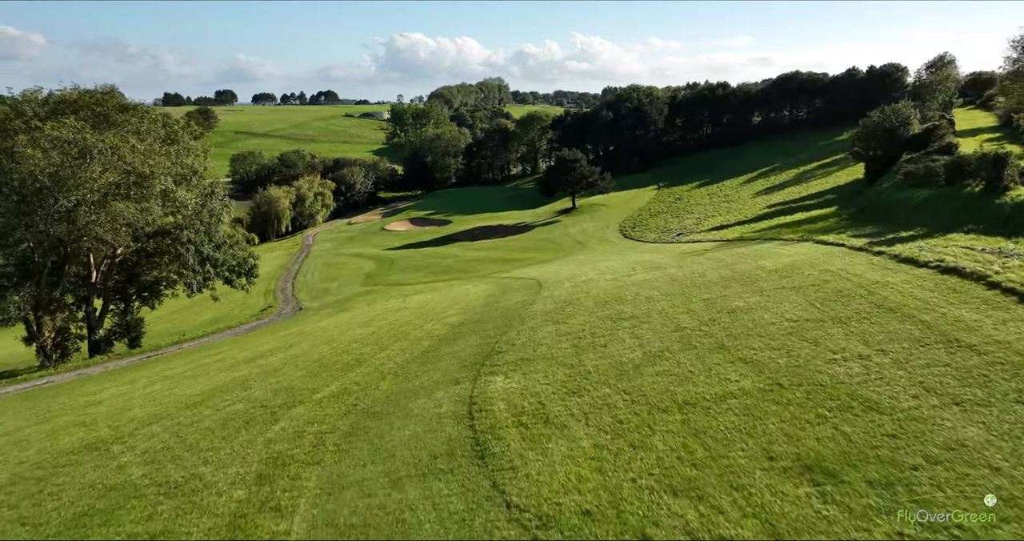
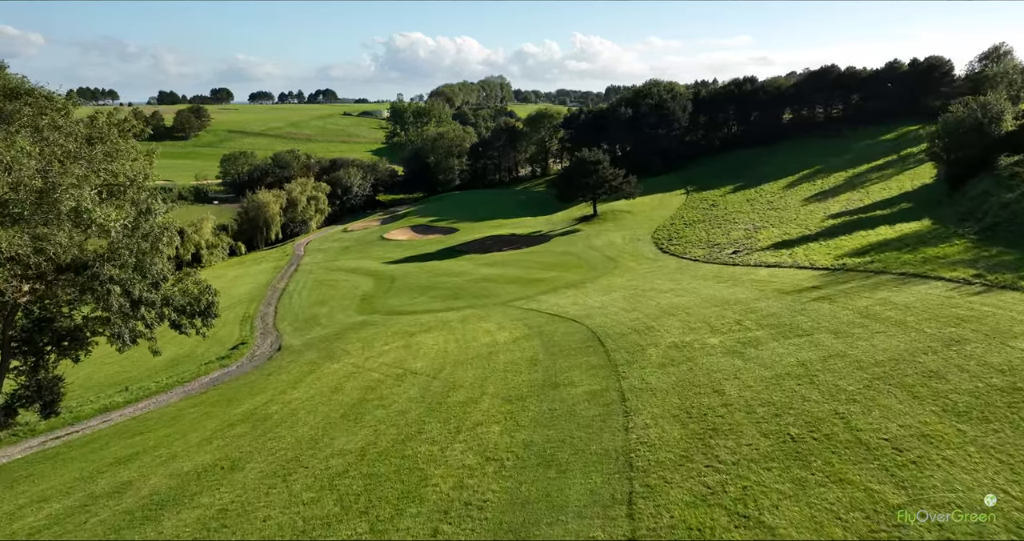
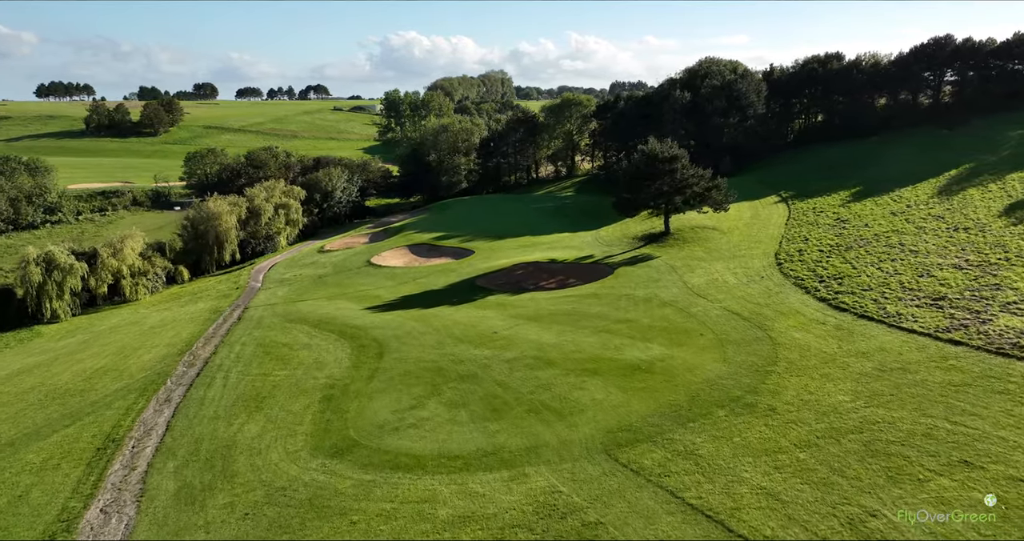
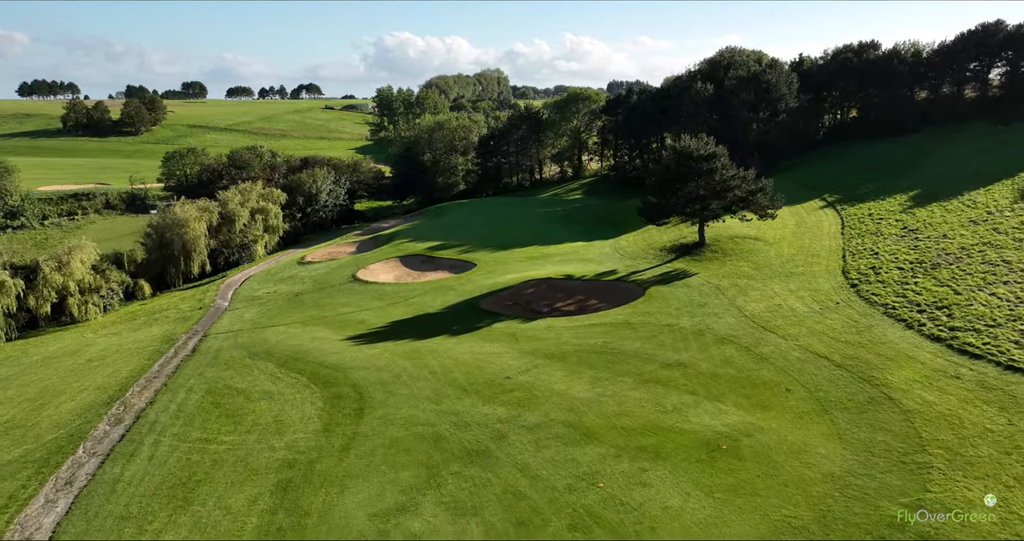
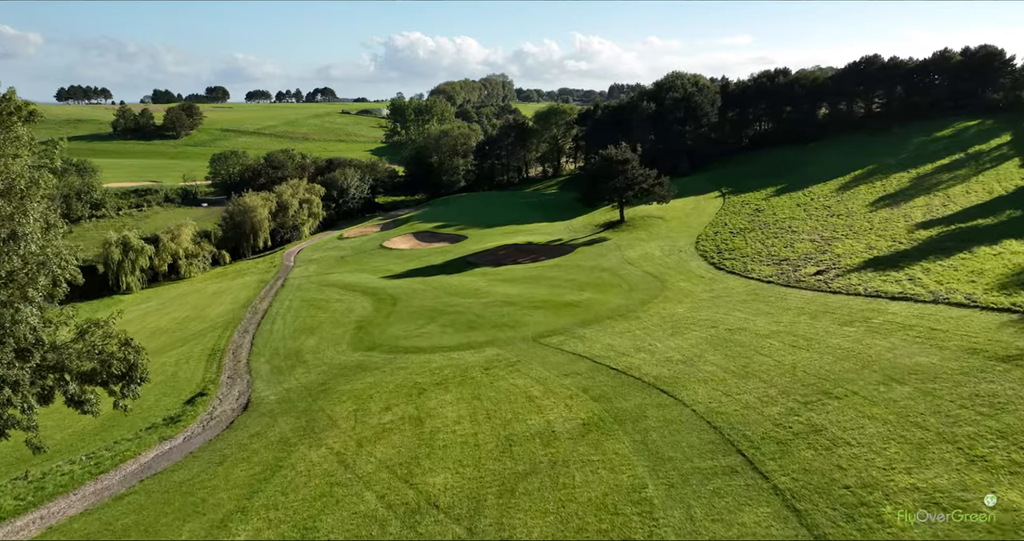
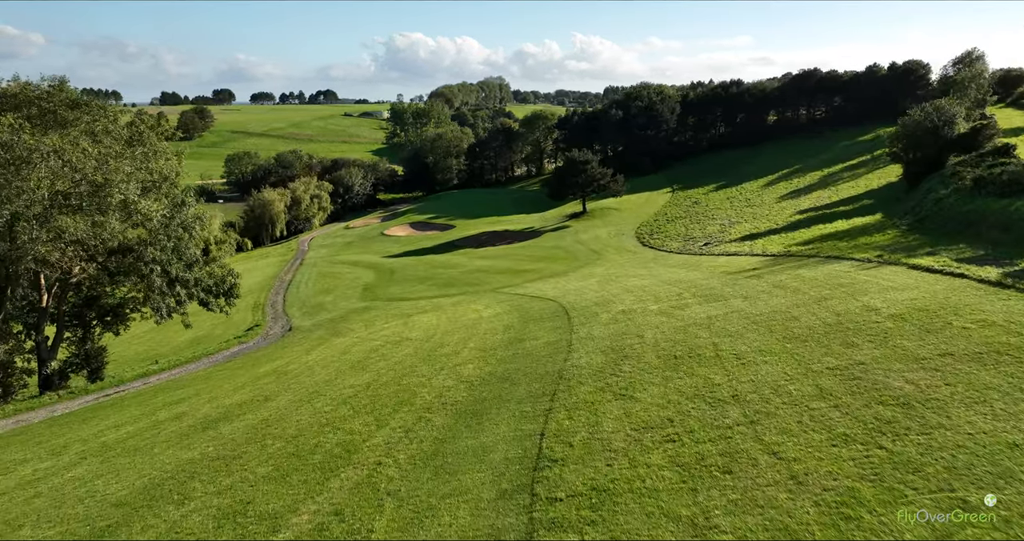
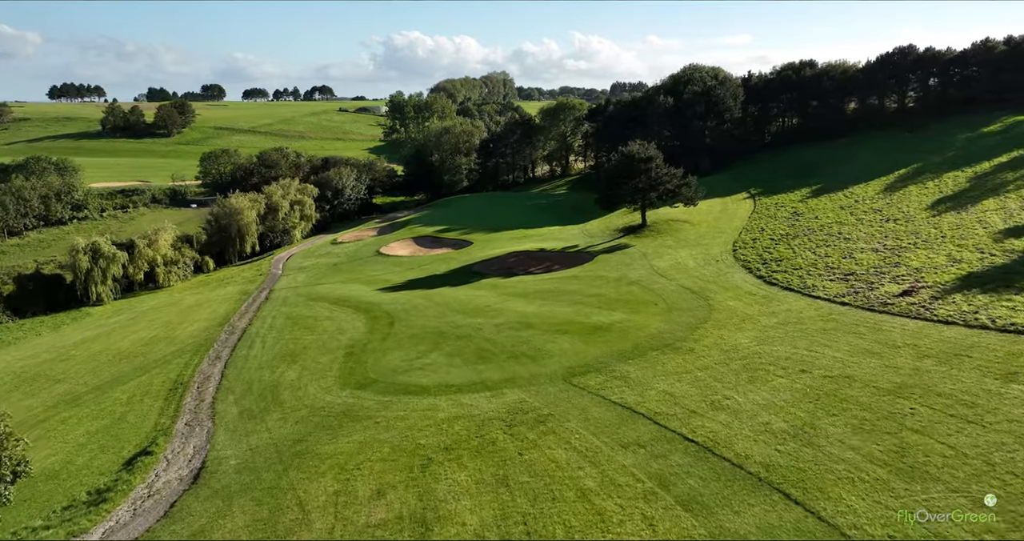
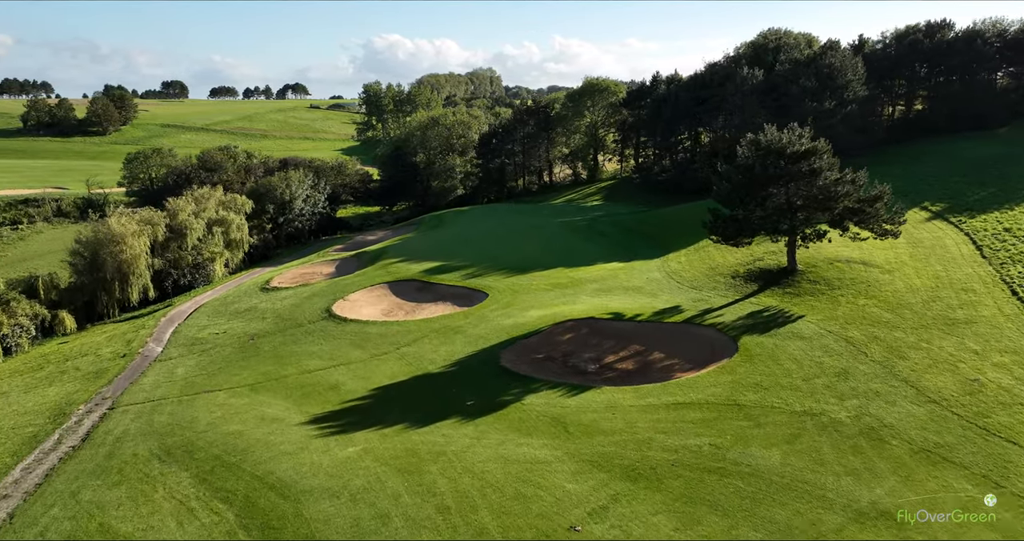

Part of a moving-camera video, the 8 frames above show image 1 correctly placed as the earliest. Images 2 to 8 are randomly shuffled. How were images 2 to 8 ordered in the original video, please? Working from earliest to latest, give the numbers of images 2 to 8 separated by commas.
6, 2, 5, 7, 3, 4, 8
